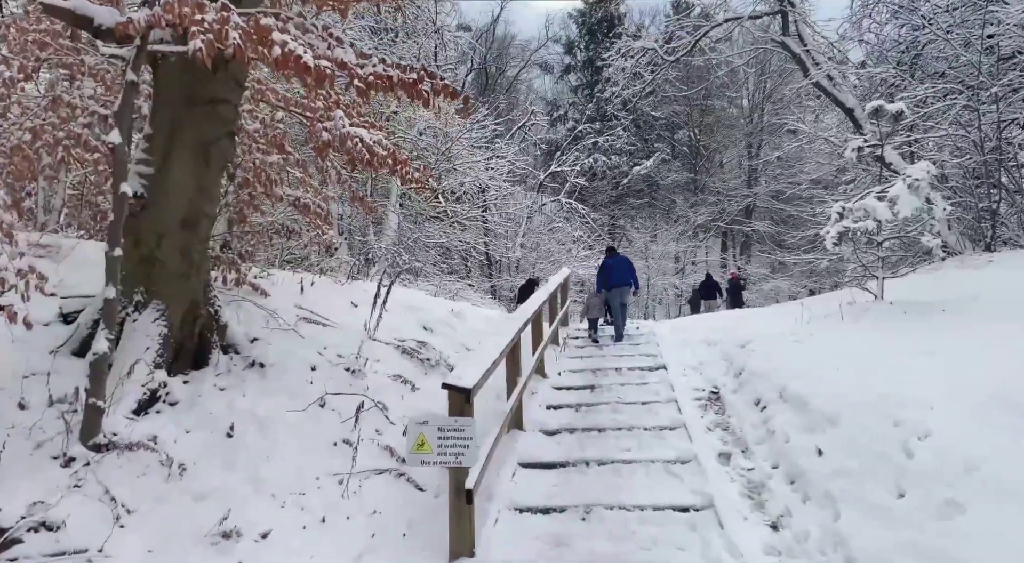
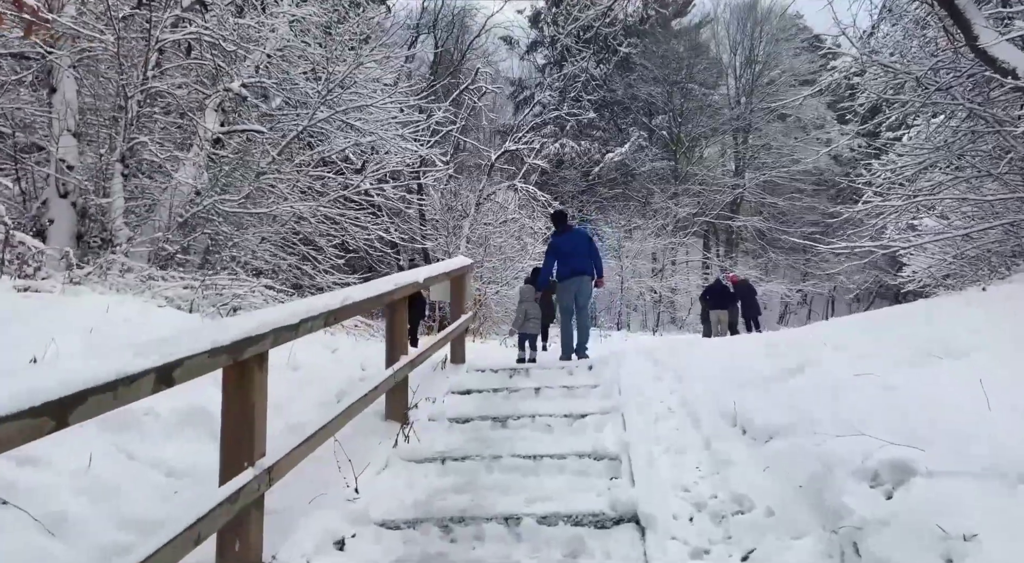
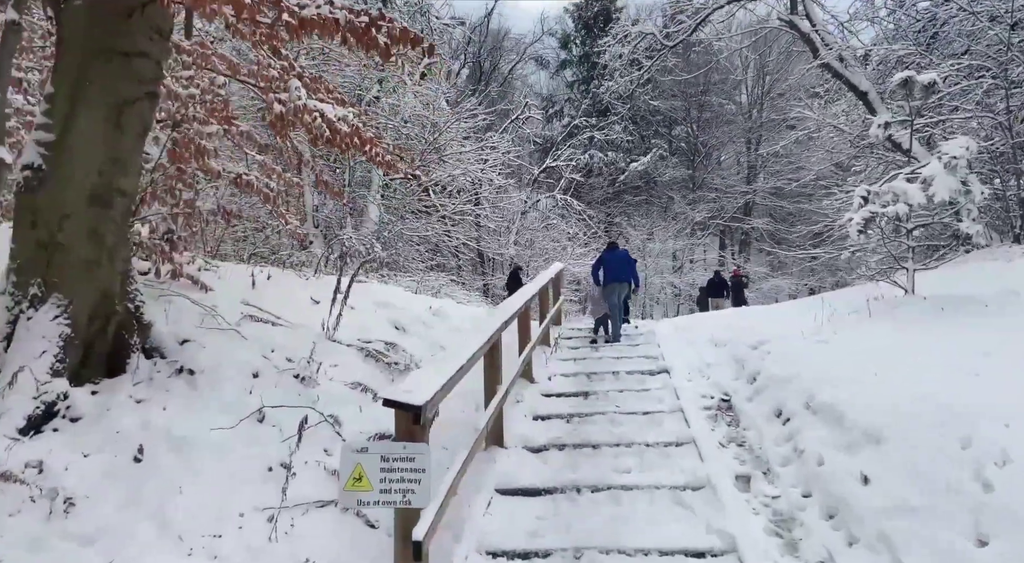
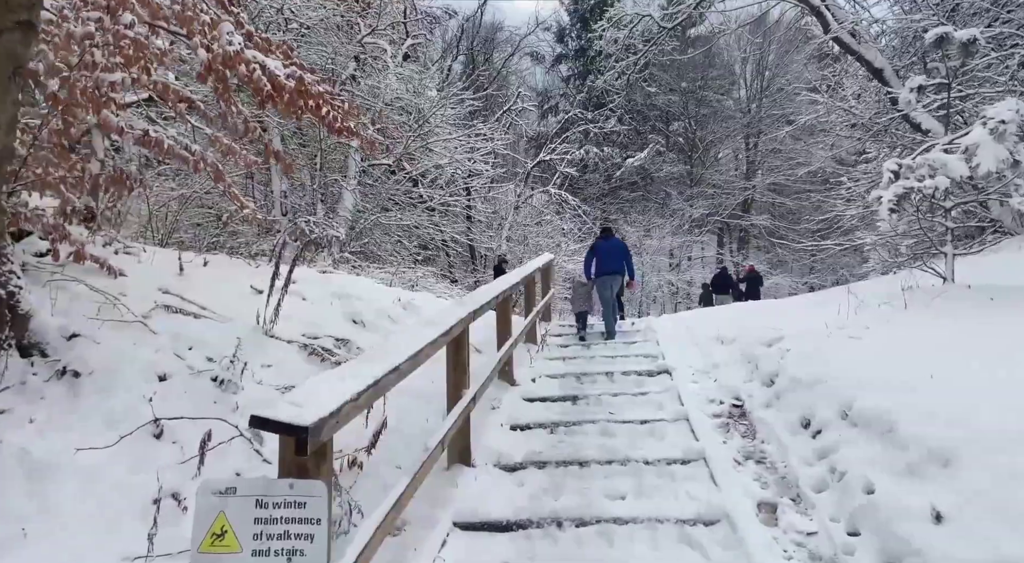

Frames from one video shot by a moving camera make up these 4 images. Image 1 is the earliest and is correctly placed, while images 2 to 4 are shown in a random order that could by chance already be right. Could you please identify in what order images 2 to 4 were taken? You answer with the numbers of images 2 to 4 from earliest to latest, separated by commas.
3, 4, 2
